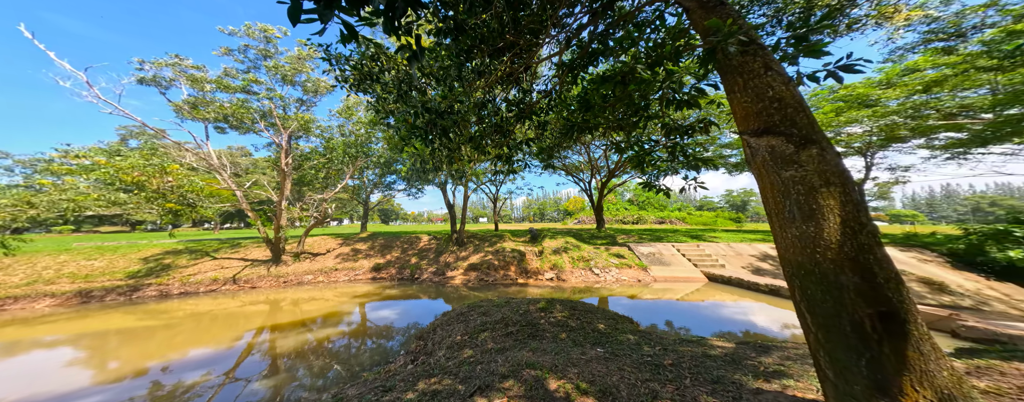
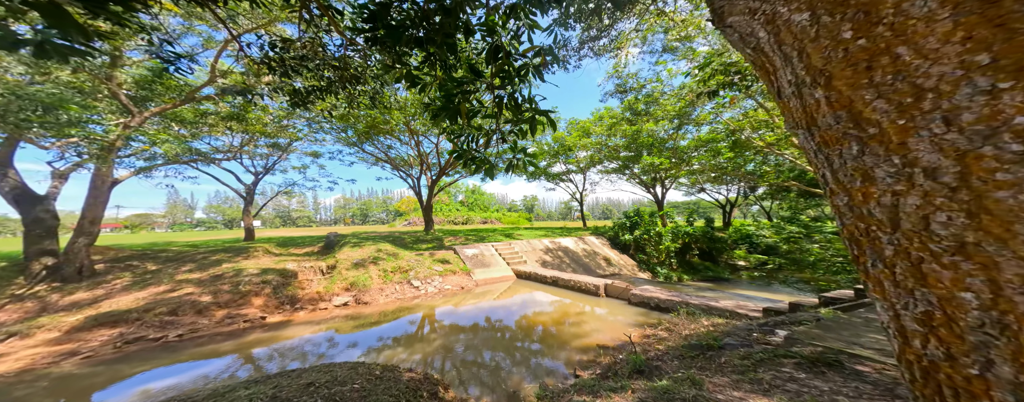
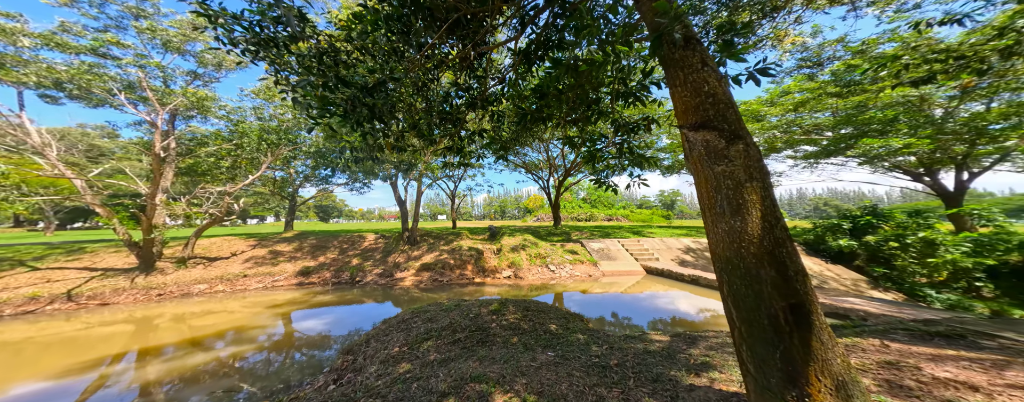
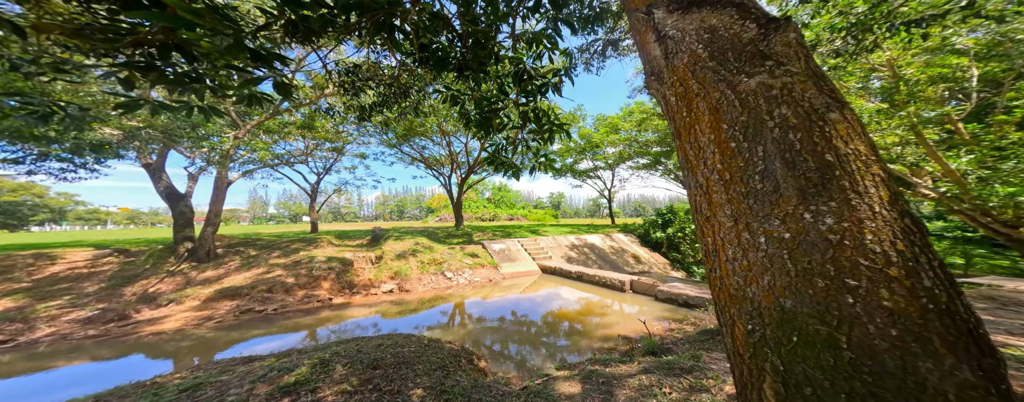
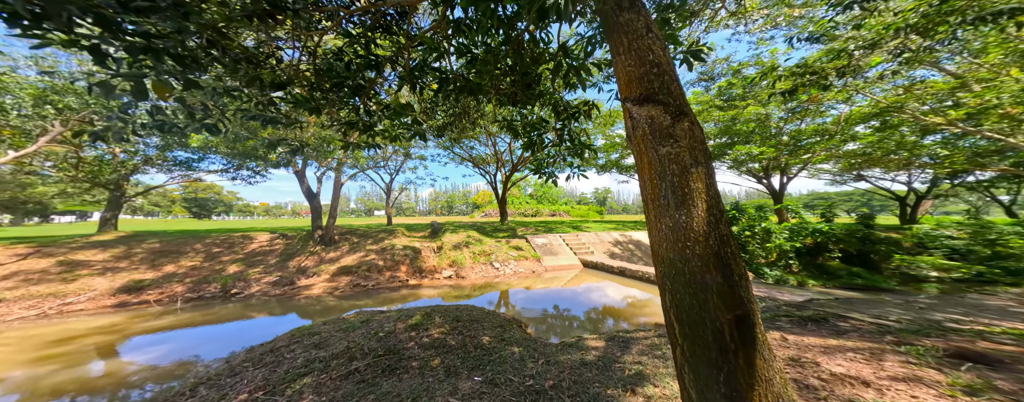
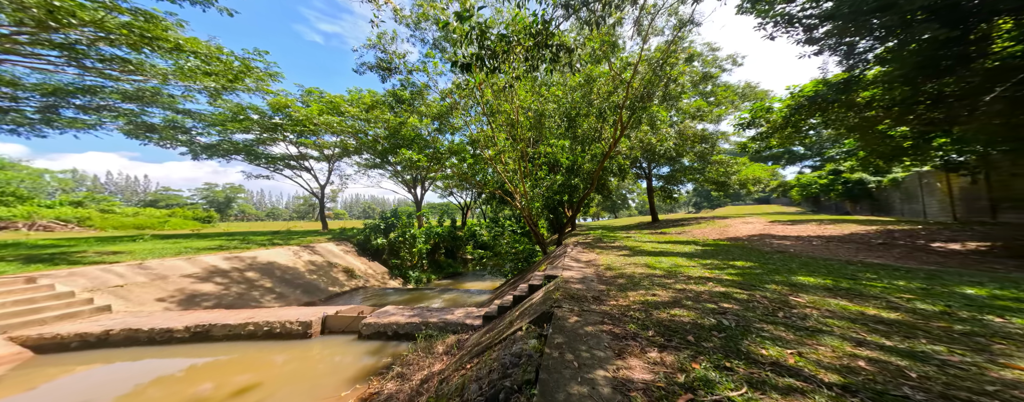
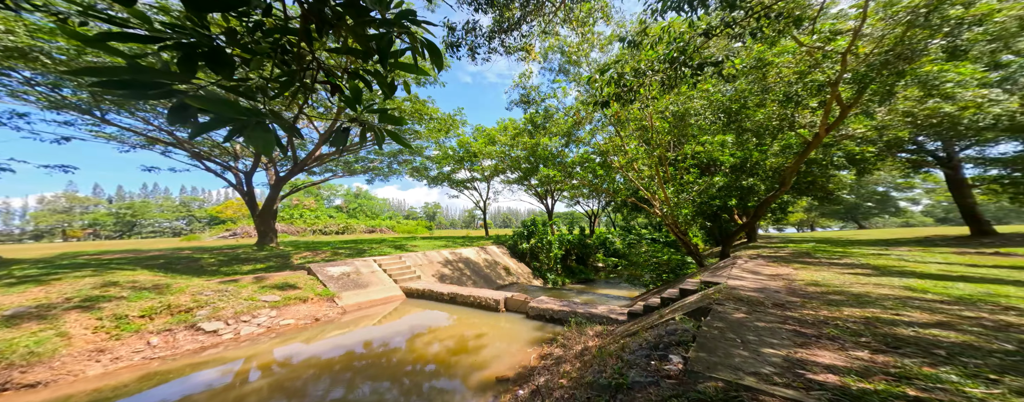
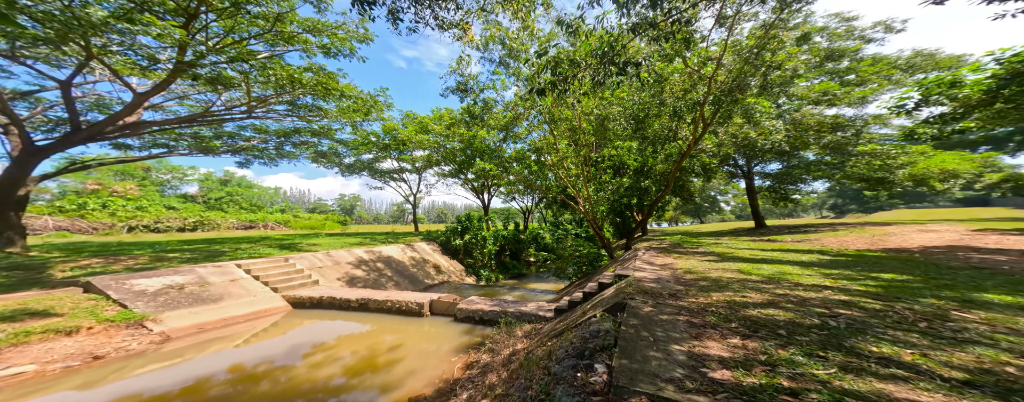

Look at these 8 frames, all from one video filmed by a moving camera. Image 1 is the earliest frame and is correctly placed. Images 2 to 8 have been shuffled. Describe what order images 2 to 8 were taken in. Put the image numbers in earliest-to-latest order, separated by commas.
3, 5, 4, 2, 7, 8, 6
